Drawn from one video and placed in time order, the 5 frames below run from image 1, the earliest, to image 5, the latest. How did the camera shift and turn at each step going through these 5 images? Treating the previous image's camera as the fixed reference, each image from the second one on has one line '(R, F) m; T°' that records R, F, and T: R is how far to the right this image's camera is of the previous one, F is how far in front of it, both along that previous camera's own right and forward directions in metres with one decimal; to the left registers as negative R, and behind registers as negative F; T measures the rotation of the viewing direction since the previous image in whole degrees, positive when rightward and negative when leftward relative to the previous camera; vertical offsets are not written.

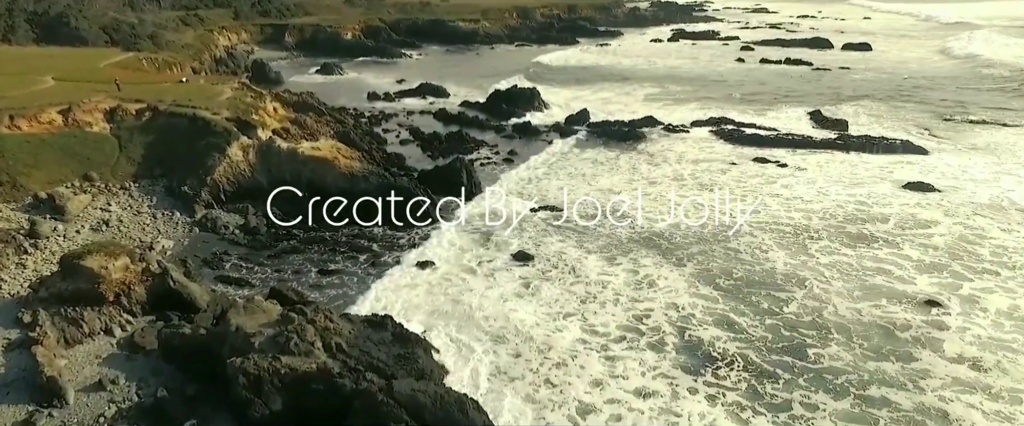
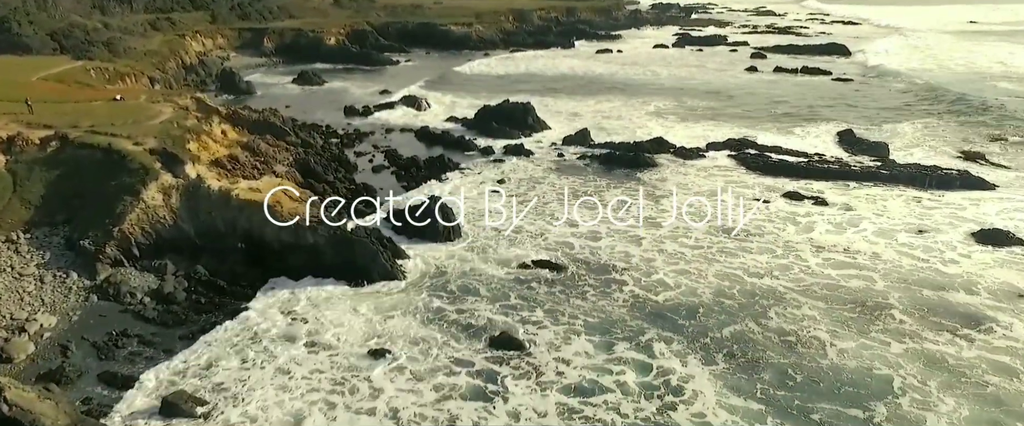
(+0.3, +4.4) m; 0°
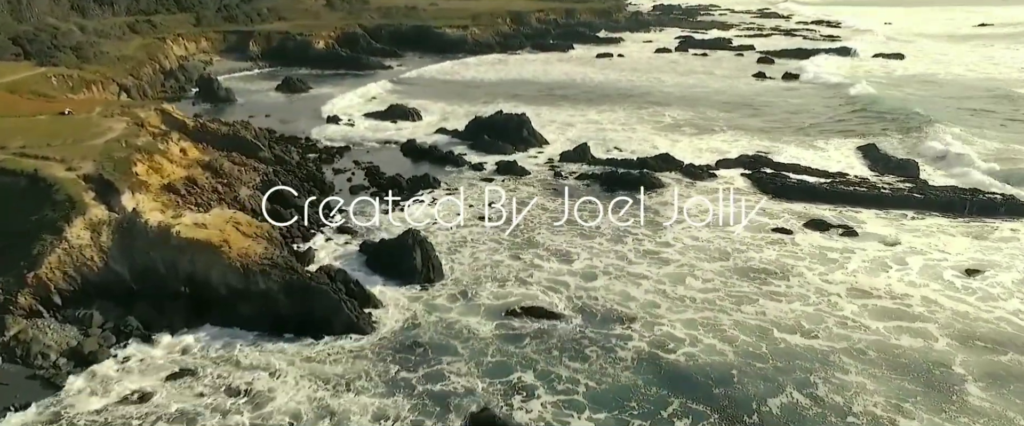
(+0.2, +2.6) m; 0°
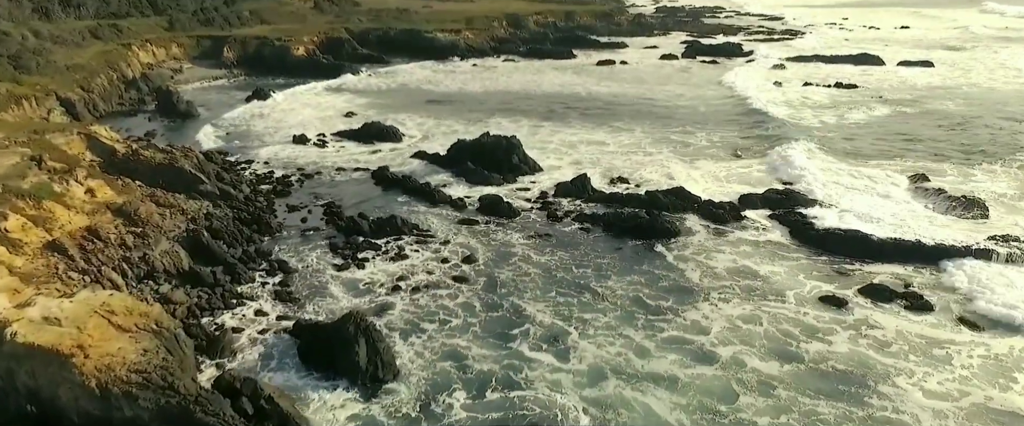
(+0.4, +4.4) m; 0°
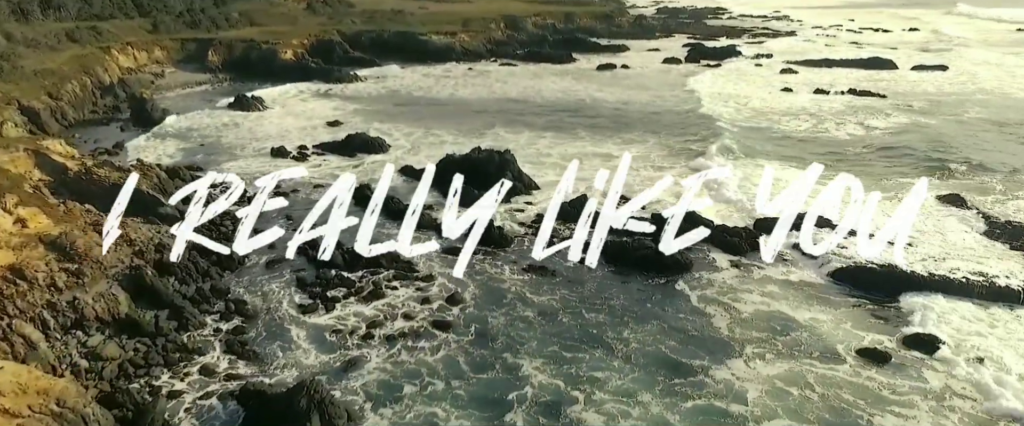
(+0.2, +2.4) m; 0°
